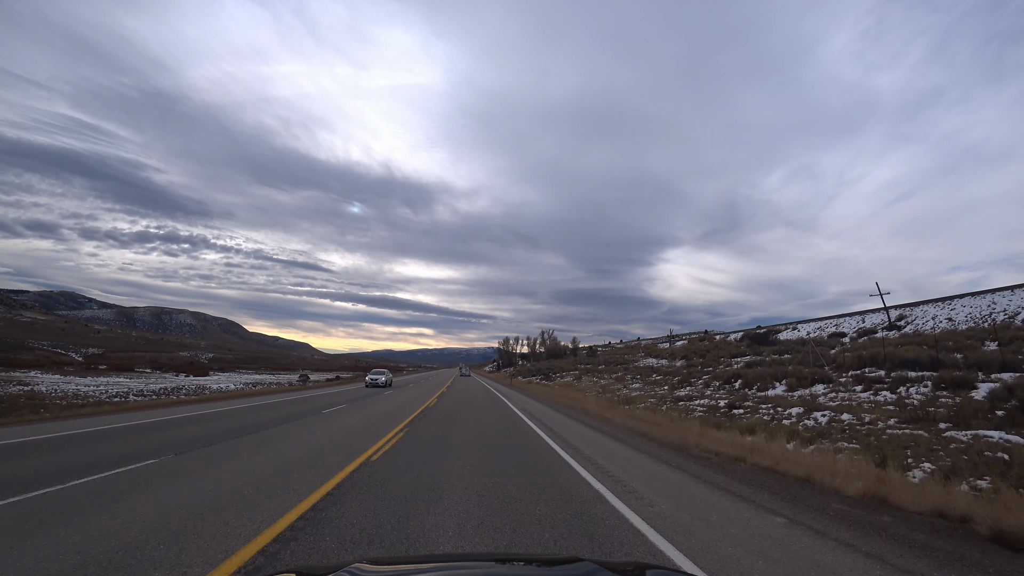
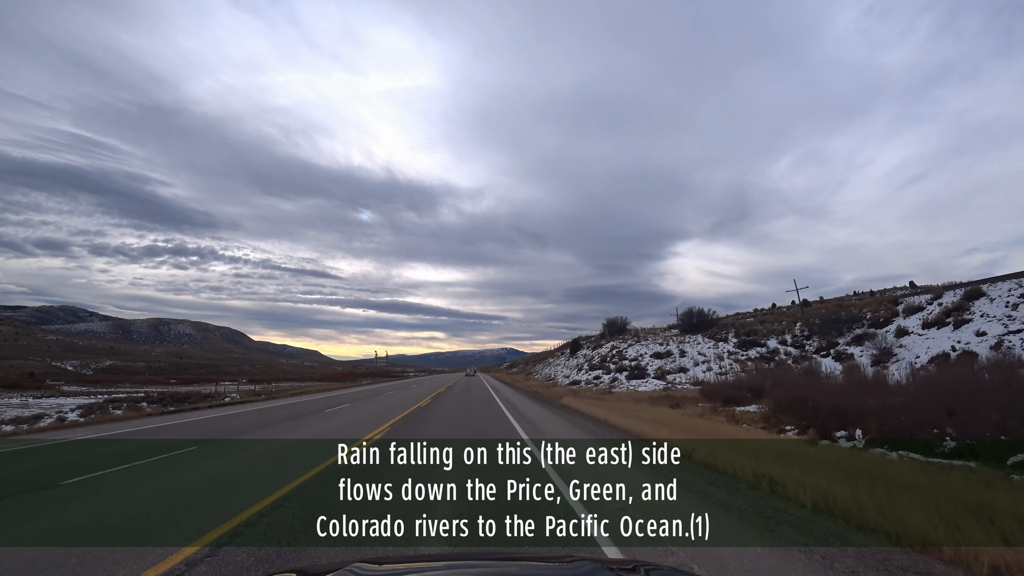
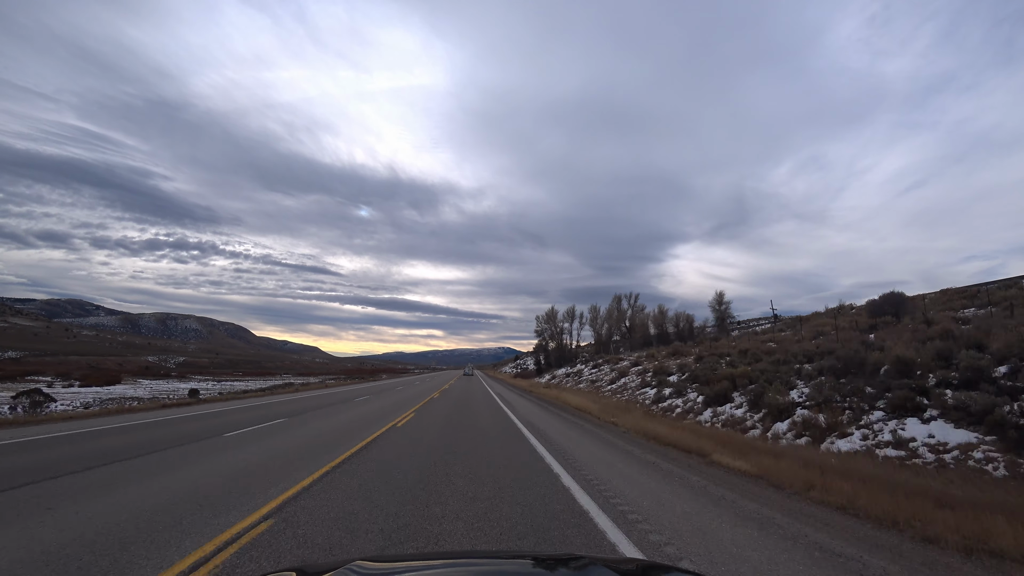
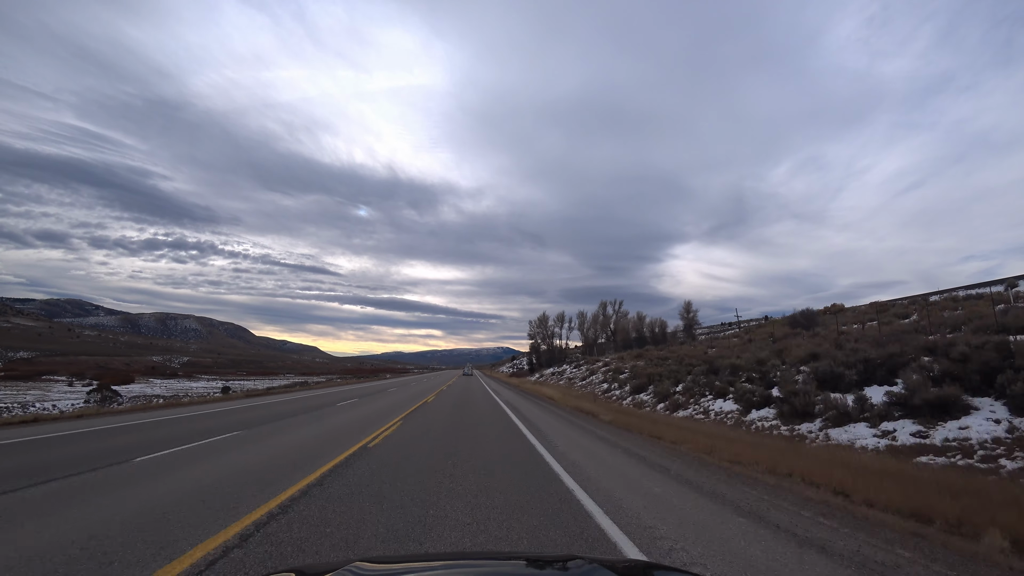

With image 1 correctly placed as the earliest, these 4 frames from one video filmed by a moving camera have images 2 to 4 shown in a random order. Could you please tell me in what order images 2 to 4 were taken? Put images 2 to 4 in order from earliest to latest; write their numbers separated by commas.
4, 3, 2
